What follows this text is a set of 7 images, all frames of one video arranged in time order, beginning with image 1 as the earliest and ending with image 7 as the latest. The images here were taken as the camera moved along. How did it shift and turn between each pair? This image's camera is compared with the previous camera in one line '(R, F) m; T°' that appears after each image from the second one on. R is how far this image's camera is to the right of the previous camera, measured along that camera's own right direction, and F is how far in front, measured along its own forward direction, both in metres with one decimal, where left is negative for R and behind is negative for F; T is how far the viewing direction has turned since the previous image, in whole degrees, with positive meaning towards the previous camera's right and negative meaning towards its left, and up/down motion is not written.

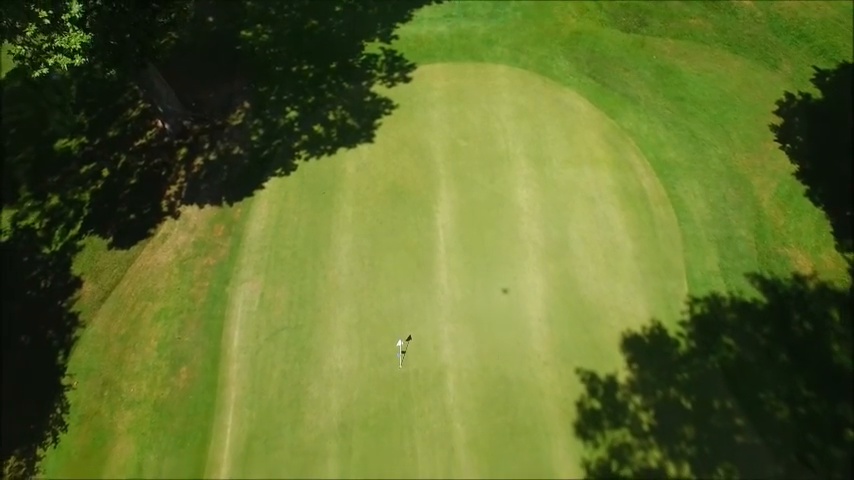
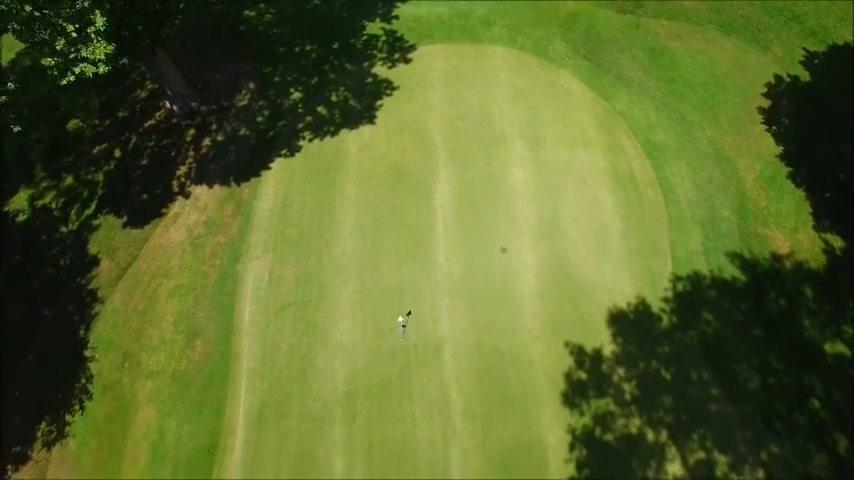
(+0.1, -1.0) m; 0°
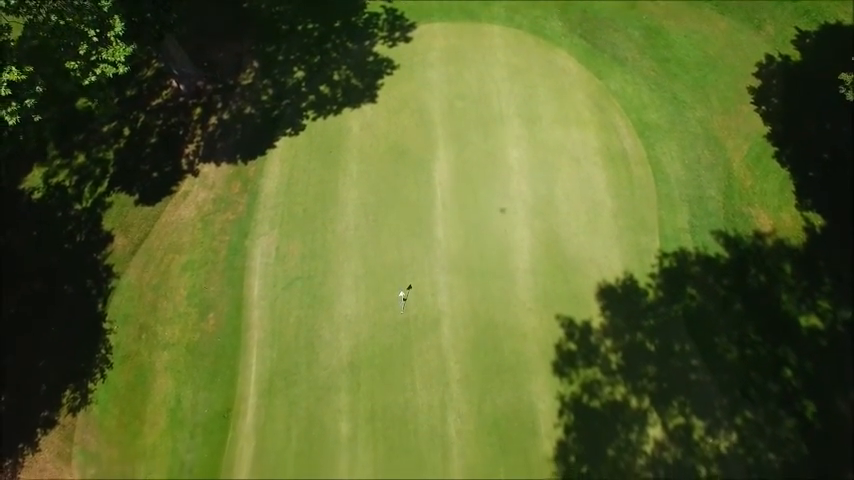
(+0.1, -1.0) m; 0°
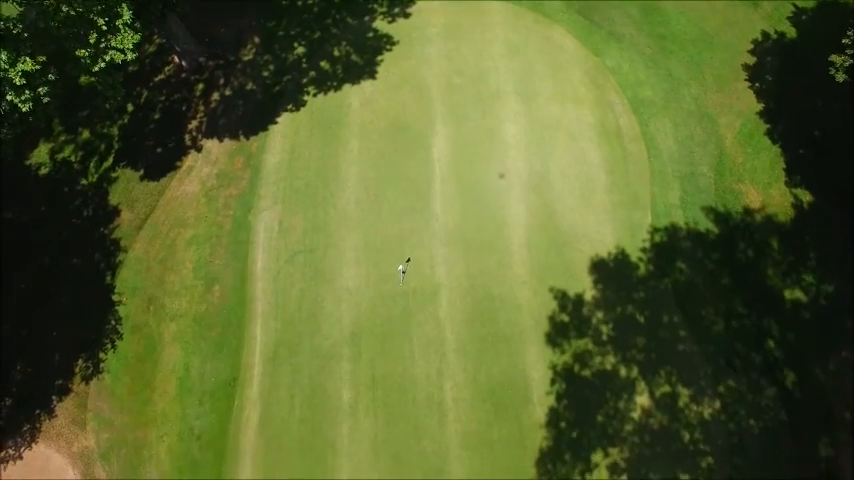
(+0.1, -0.6) m; 0°
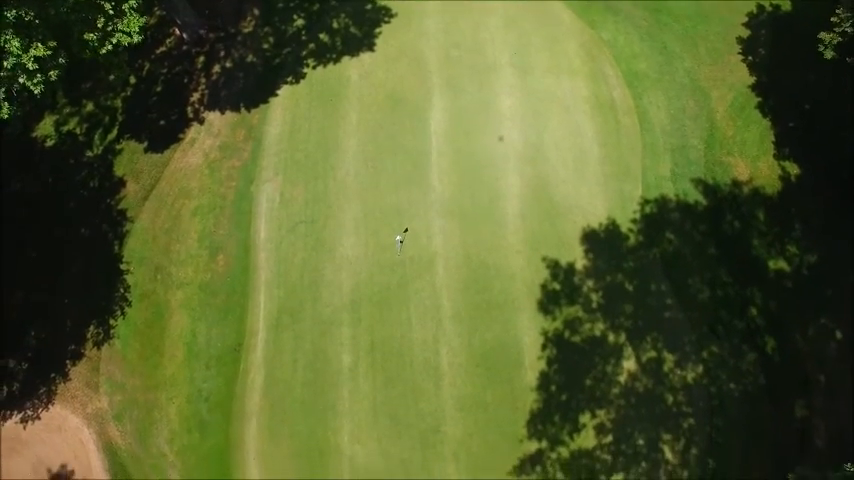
(+0.1, -0.7) m; 0°
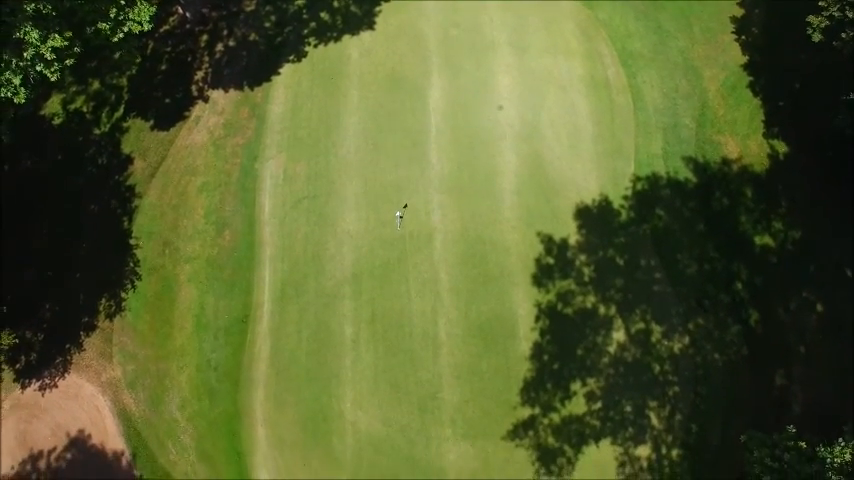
(+0.1, -0.8) m; 0°
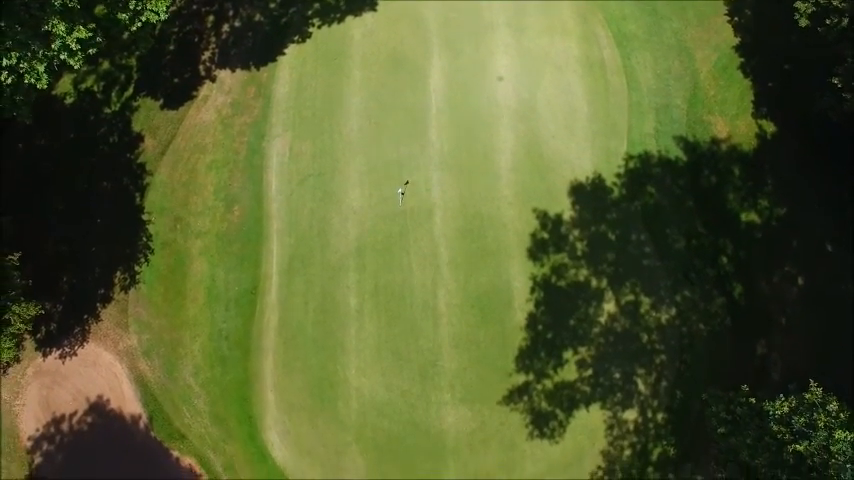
(0.0, -1.0) m; 0°
